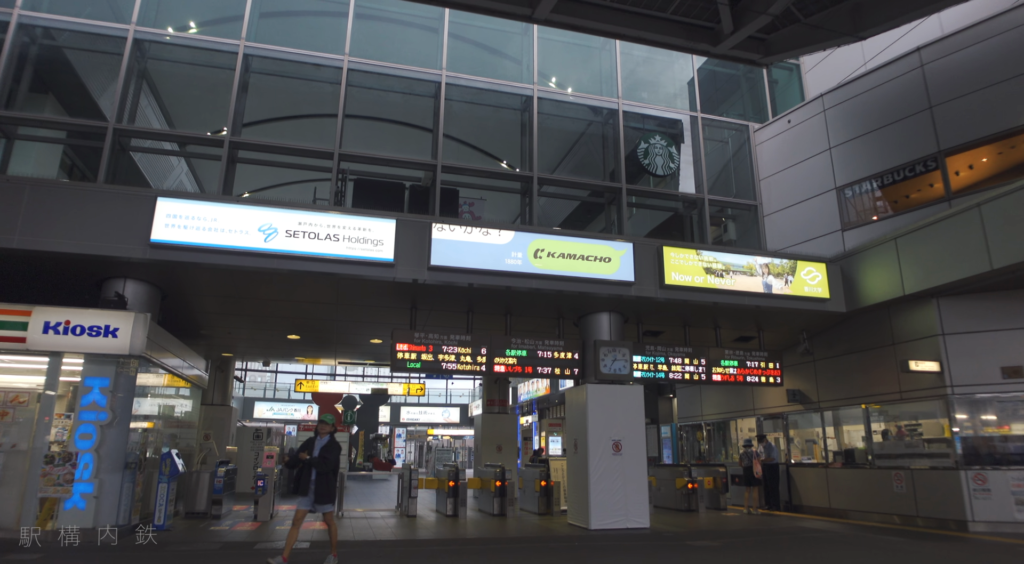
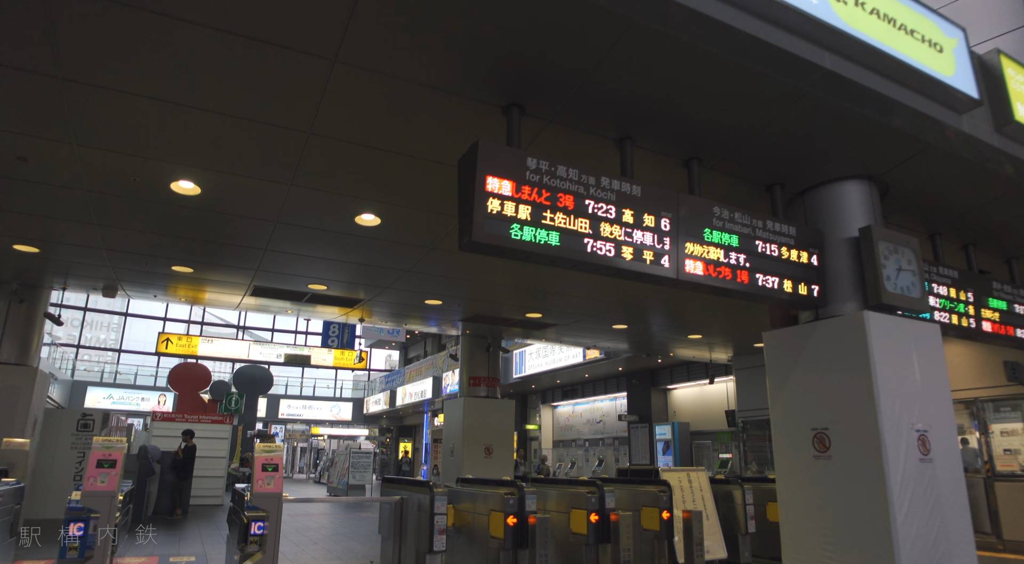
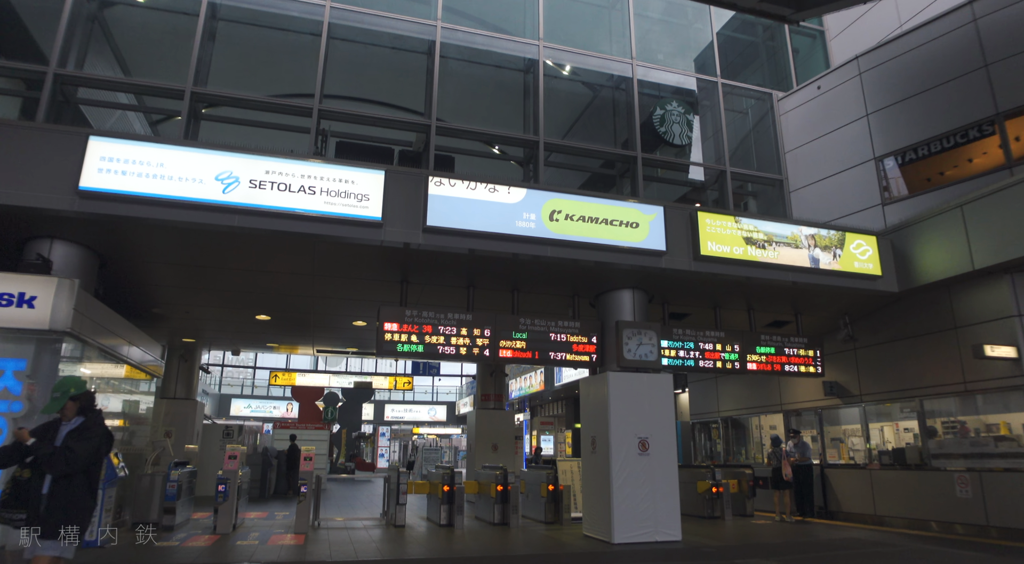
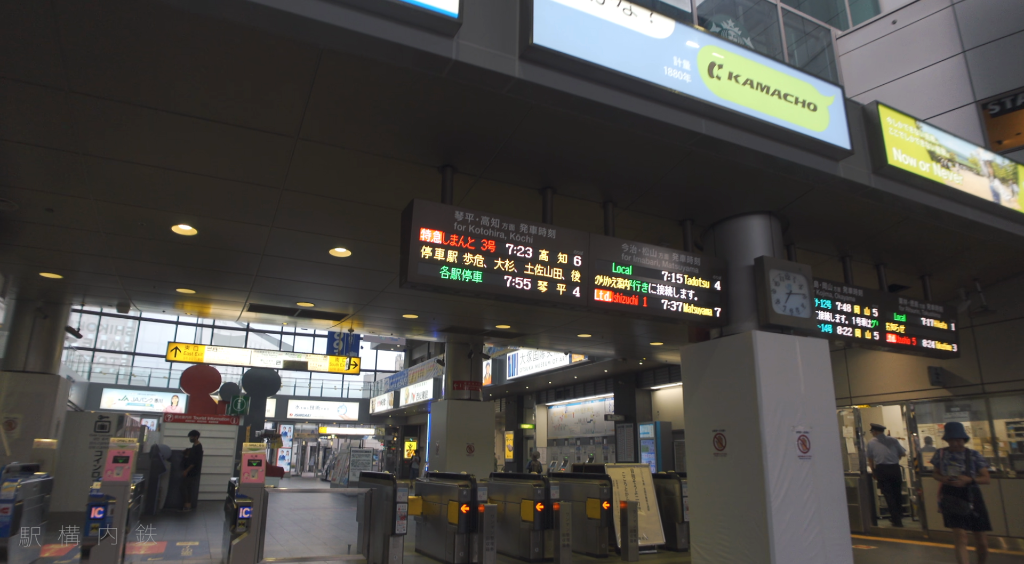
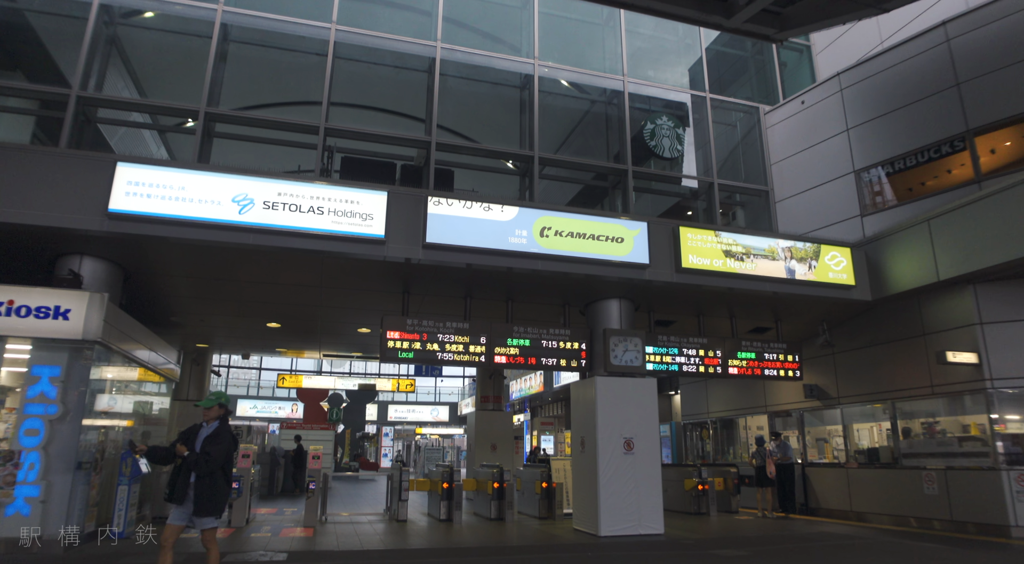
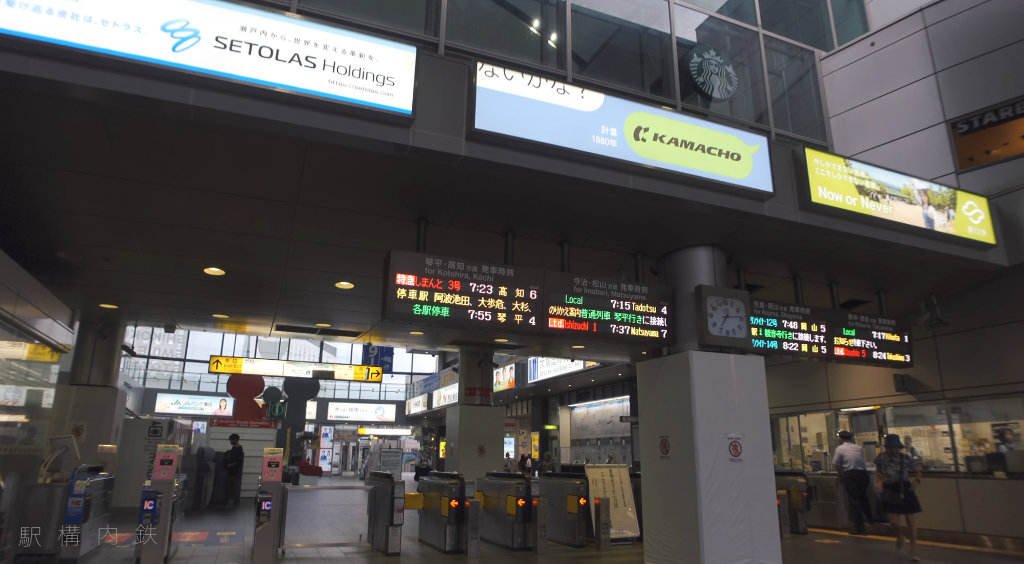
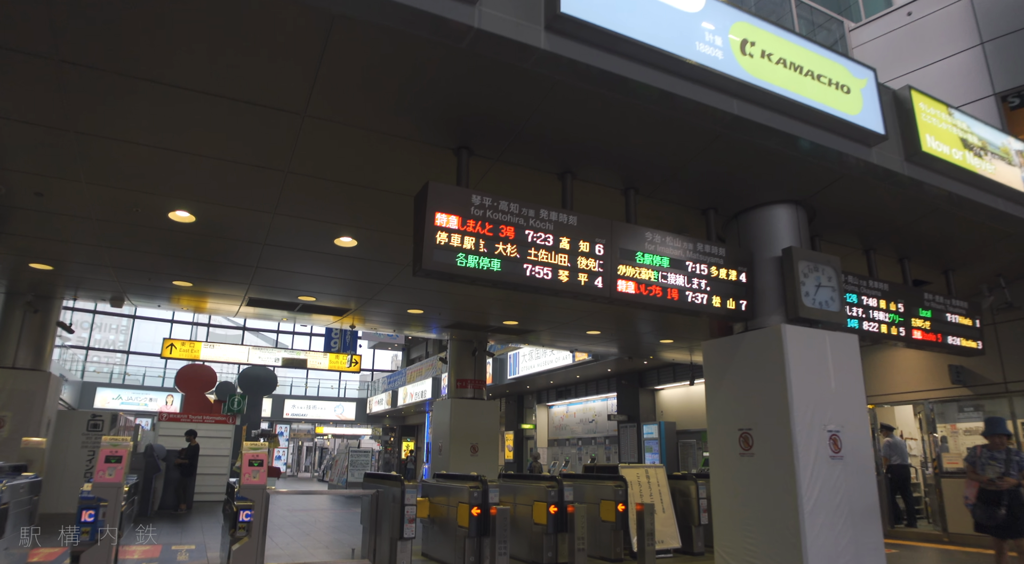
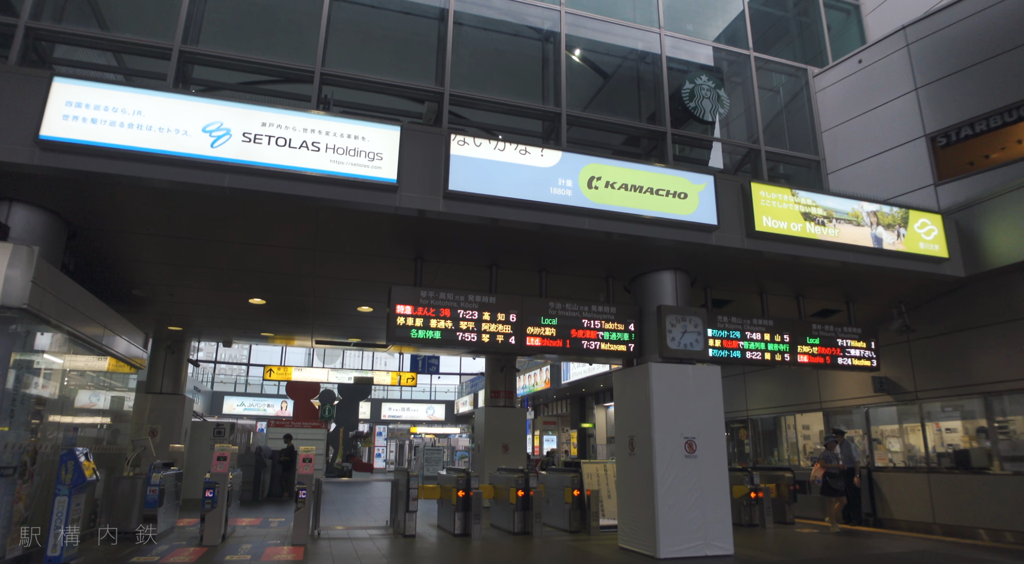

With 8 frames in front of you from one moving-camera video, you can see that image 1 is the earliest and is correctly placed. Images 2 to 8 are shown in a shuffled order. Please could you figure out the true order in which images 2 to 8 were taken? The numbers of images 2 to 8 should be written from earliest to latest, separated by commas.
5, 3, 8, 6, 4, 7, 2
